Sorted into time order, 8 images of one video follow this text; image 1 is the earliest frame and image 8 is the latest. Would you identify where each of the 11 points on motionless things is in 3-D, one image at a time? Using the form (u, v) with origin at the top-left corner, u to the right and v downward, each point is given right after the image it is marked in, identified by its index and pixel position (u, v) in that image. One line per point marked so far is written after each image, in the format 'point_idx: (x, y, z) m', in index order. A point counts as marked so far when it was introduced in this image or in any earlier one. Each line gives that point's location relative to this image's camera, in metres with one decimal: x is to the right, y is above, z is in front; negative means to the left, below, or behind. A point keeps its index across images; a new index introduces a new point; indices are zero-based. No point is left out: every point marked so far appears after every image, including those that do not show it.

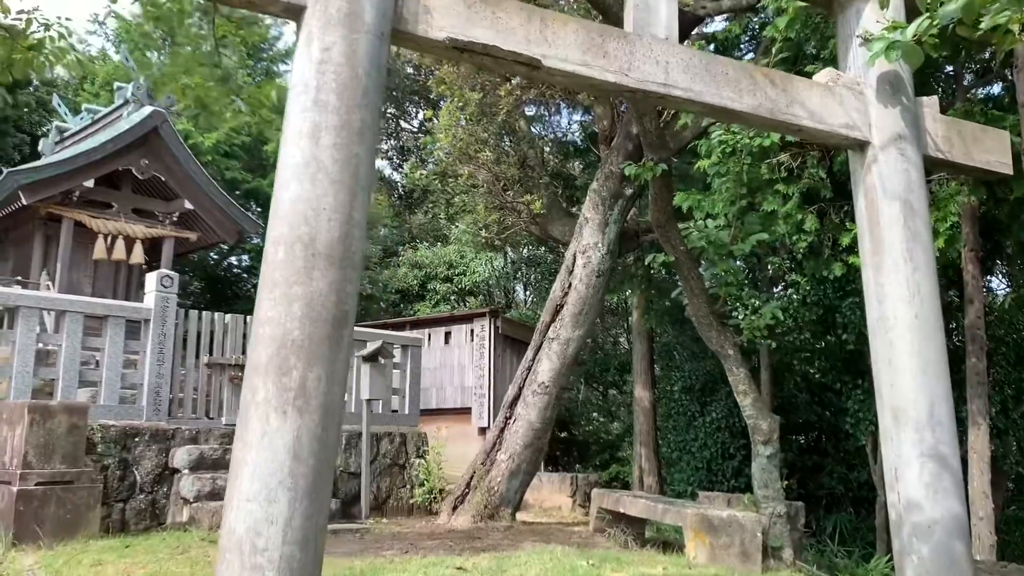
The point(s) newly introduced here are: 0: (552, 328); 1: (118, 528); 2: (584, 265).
0: (+0.3, -0.4, +7.6) m
1: (-2.9, -1.8, +6.5) m
2: (+0.6, +0.2, +7.5) m
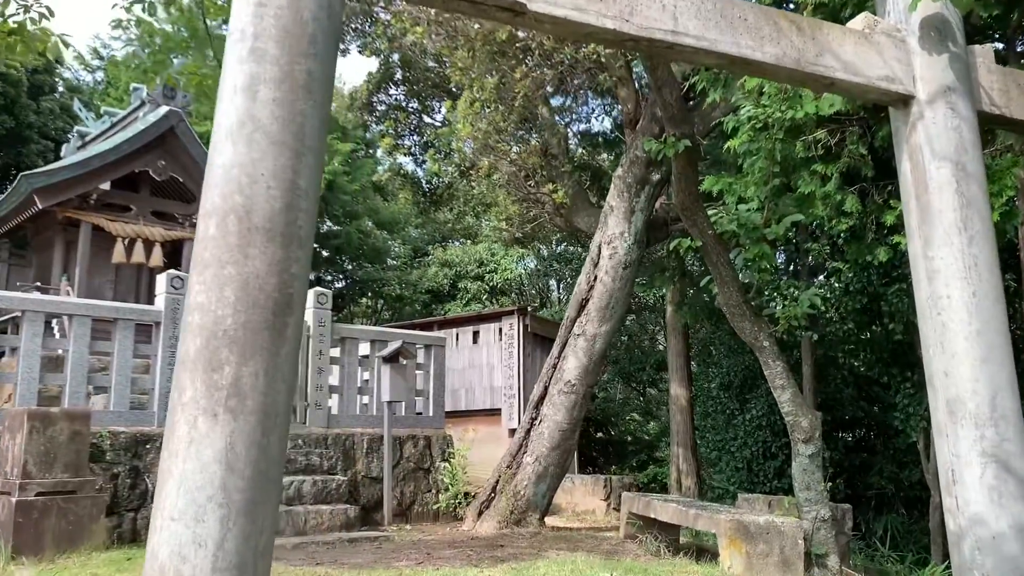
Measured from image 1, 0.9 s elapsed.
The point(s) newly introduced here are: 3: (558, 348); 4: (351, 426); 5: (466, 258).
0: (+0.5, -0.3, +7.3) m
1: (-2.7, -1.8, +6.3) m
2: (+0.8, +0.3, +7.1) m
3: (+0.4, -0.5, +7.4) m
4: (-1.4, -1.2, +7.9) m
5: (-0.7, +0.5, +14.4) m
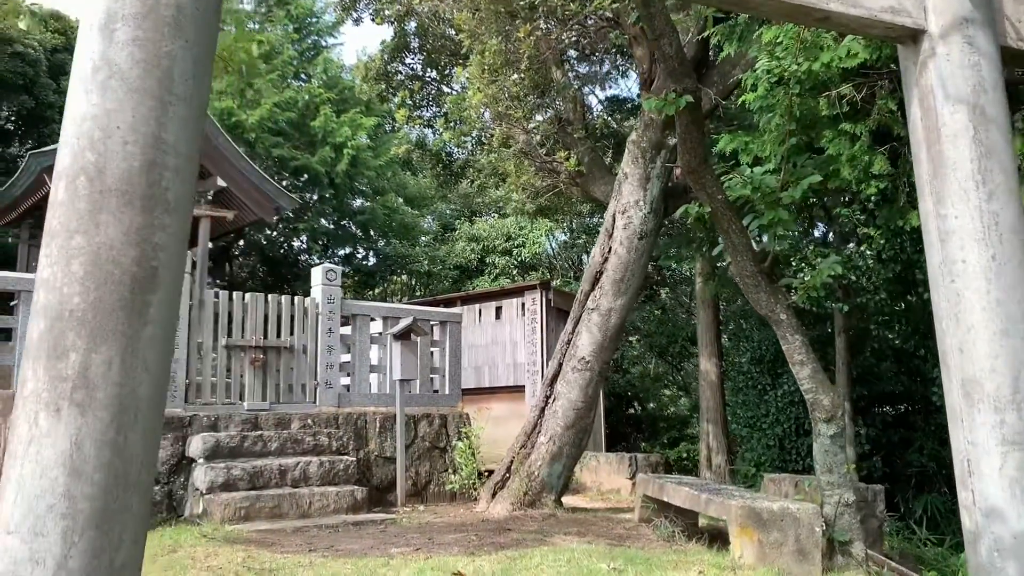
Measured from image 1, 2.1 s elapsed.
0: (+0.6, -0.1, +6.9) m
1: (-2.6, -1.6, +6.2) m
2: (+0.9, +0.5, +6.8) m
3: (+0.5, -0.3, +7.1) m
4: (-1.3, -1.0, +7.7) m
5: (-0.3, +0.9, +14.1) m
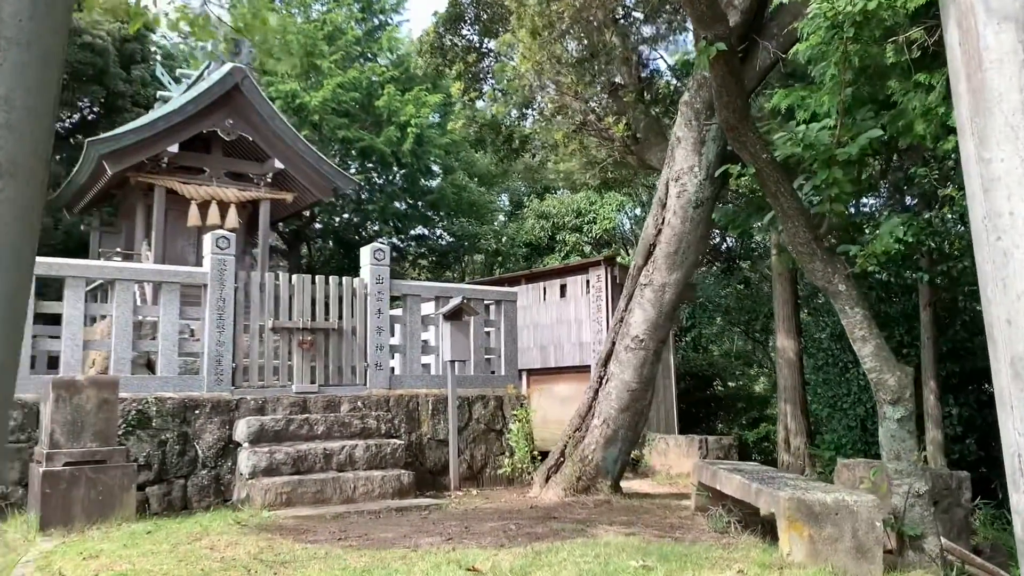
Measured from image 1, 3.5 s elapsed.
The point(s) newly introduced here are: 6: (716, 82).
0: (+1.0, +0.1, +6.5) m
1: (-2.3, -1.5, +6.2) m
2: (+1.2, +0.7, +6.4) m
3: (+0.8, -0.1, +6.7) m
4: (-0.8, -0.8, +7.5) m
5: (+0.8, +1.2, +13.7) m
6: (+0.9, +0.9, +4.0) m
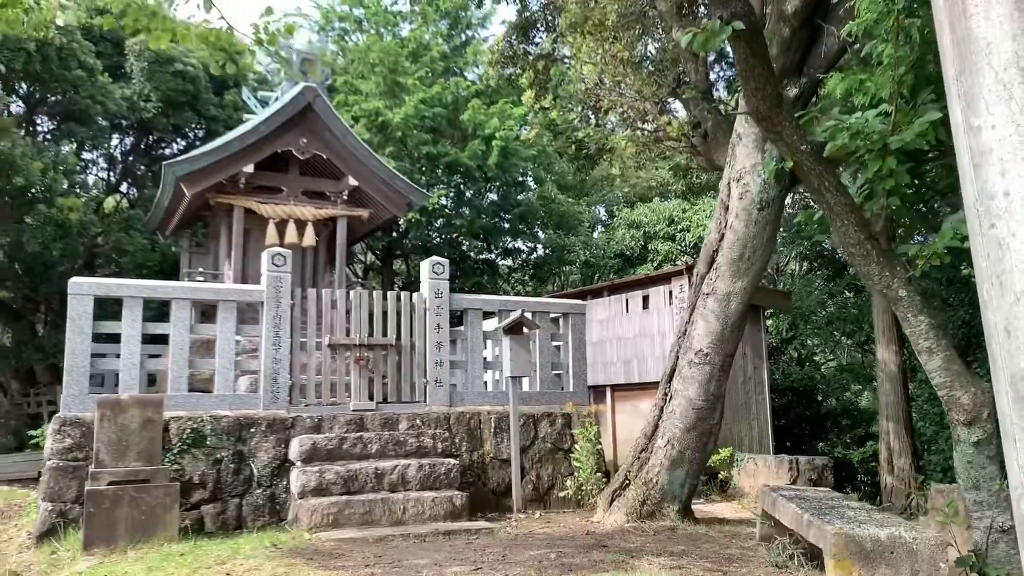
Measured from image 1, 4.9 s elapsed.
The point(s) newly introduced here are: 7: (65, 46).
0: (+1.3, 0.0, +6.1) m
1: (-1.9, -1.6, +6.1) m
2: (+1.5, +0.6, +5.9) m
3: (+1.2, -0.2, +6.3) m
4: (-0.3, -1.0, +7.3) m
5: (+2.1, +1.1, +13.3) m
6: (+0.9, +0.9, +3.6) m
7: (-5.8, +3.1, +11.3) m
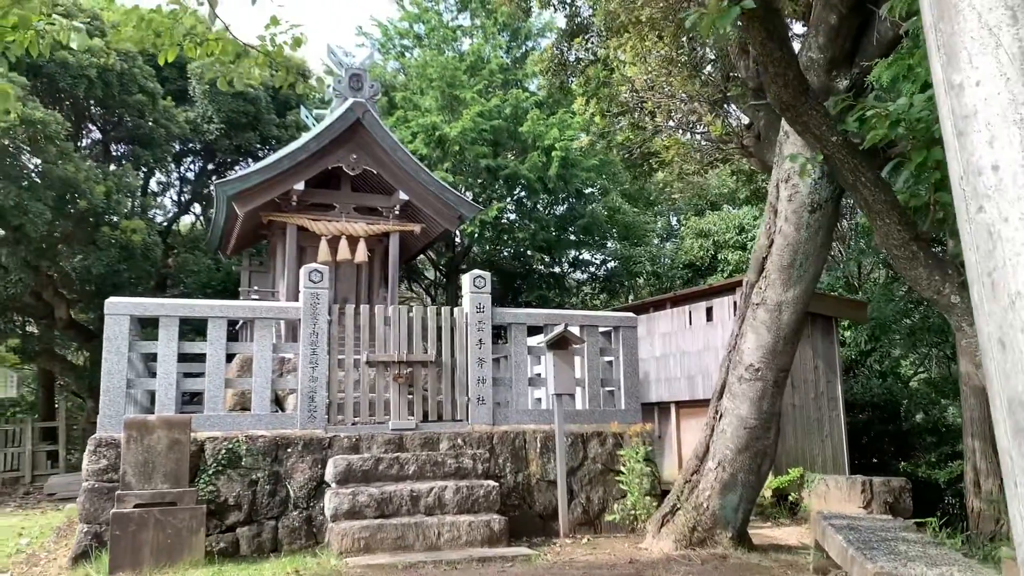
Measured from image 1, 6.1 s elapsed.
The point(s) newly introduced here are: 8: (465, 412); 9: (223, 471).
0: (+1.6, 0.0, +5.7) m
1: (-1.6, -1.8, +6.0) m
2: (+1.7, +0.5, +5.5) m
3: (+1.5, -0.2, +5.9) m
4: (+0.1, -1.1, +7.0) m
5: (+3.0, +0.9, +12.8) m
6: (+0.9, +0.9, +3.2) m
7: (-5.1, +2.8, +11.6) m
8: (-0.4, -1.0, +7.0) m
9: (-2.0, -1.3, +6.1) m
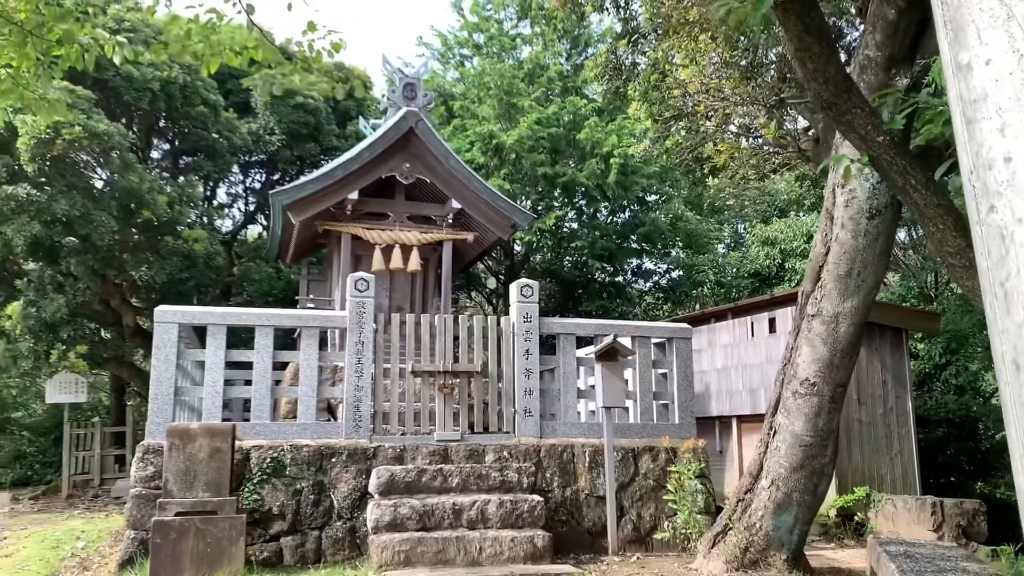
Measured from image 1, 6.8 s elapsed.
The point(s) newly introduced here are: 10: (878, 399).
0: (+1.8, -0.1, +5.4) m
1: (-1.3, -1.8, +6.0) m
2: (+2.0, +0.5, +5.2) m
3: (+1.8, -0.3, +5.6) m
4: (+0.5, -1.1, +6.9) m
5: (+3.9, +0.8, +12.4) m
6: (+1.0, +0.8, +3.0) m
7: (-4.3, +2.7, +11.9) m
8: (0.0, -1.0, +6.8) m
9: (-1.7, -1.3, +6.0) m
10: (+3.6, -1.1, +8.7) m
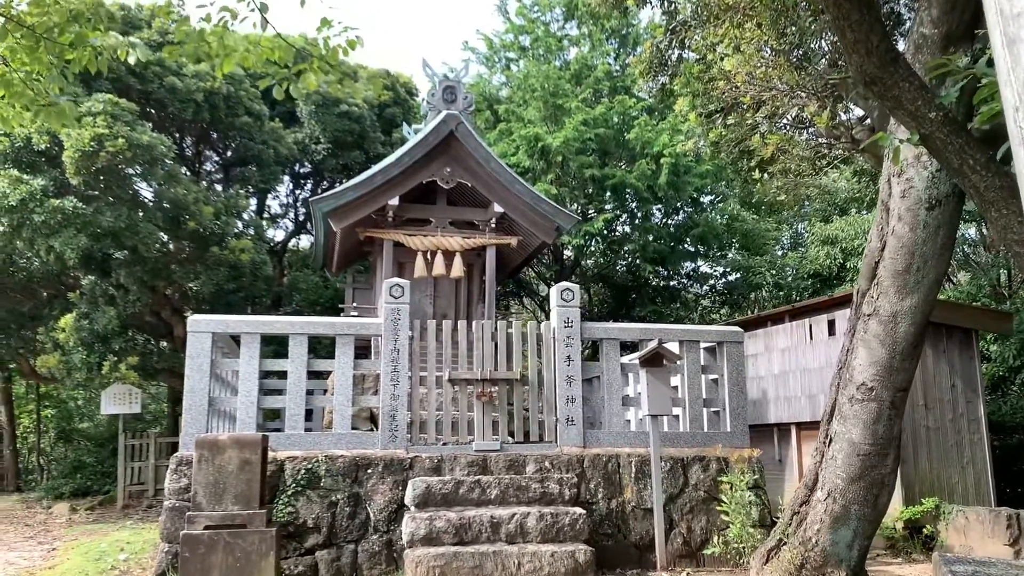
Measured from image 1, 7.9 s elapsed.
0: (+2.0, -0.1, +5.0) m
1: (-1.1, -1.9, +5.8) m
2: (+2.1, +0.5, +4.8) m
3: (+2.0, -0.3, +5.2) m
4: (+0.8, -1.2, +6.6) m
5: (+4.5, +0.8, +11.9) m
6: (+1.0, +0.8, +2.7) m
7: (-3.7, +2.6, +12.0) m
8: (+0.3, -1.1, +6.6) m
9: (-1.4, -1.4, +5.9) m
10: (+4.0, -1.1, +8.2) m
